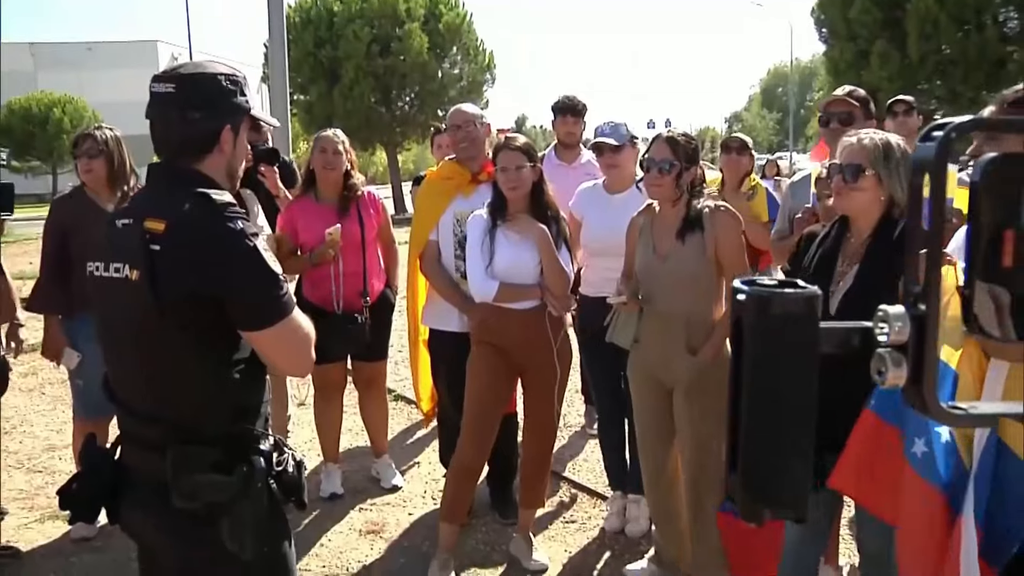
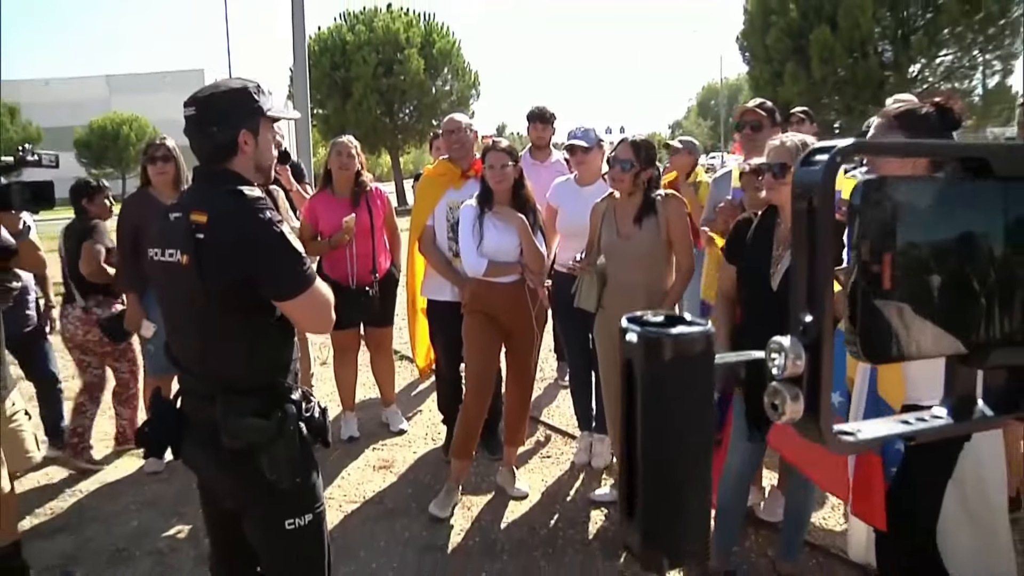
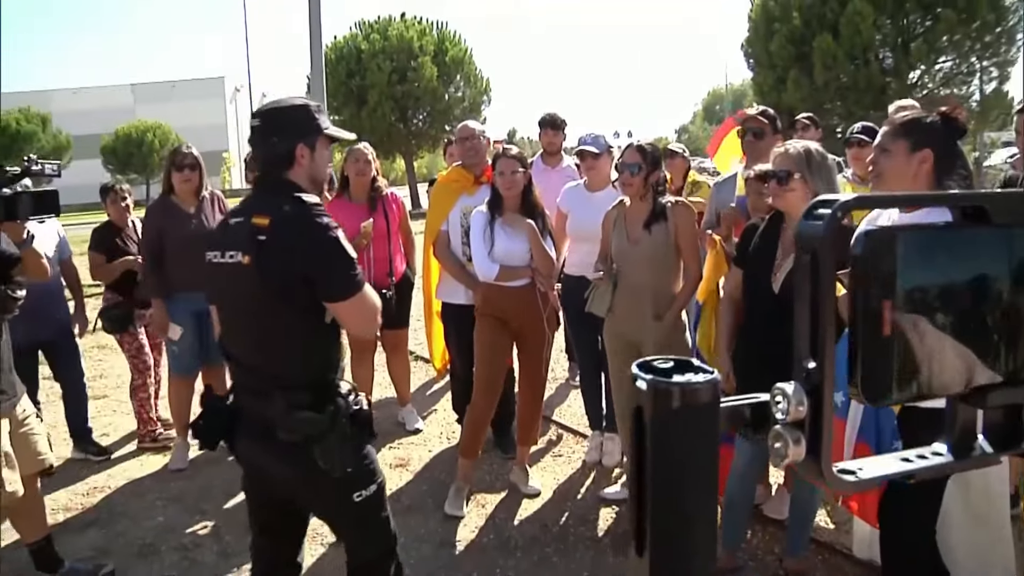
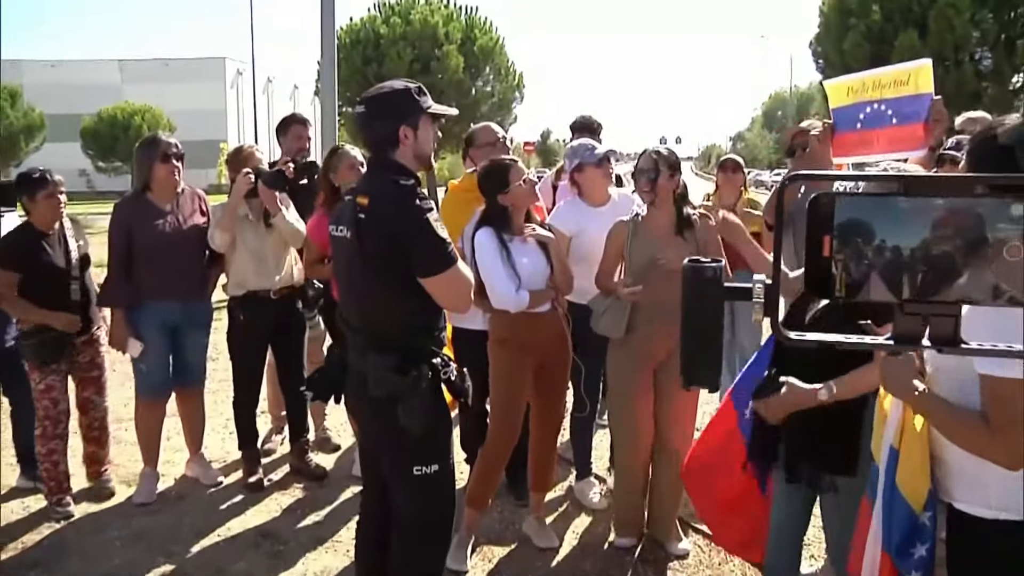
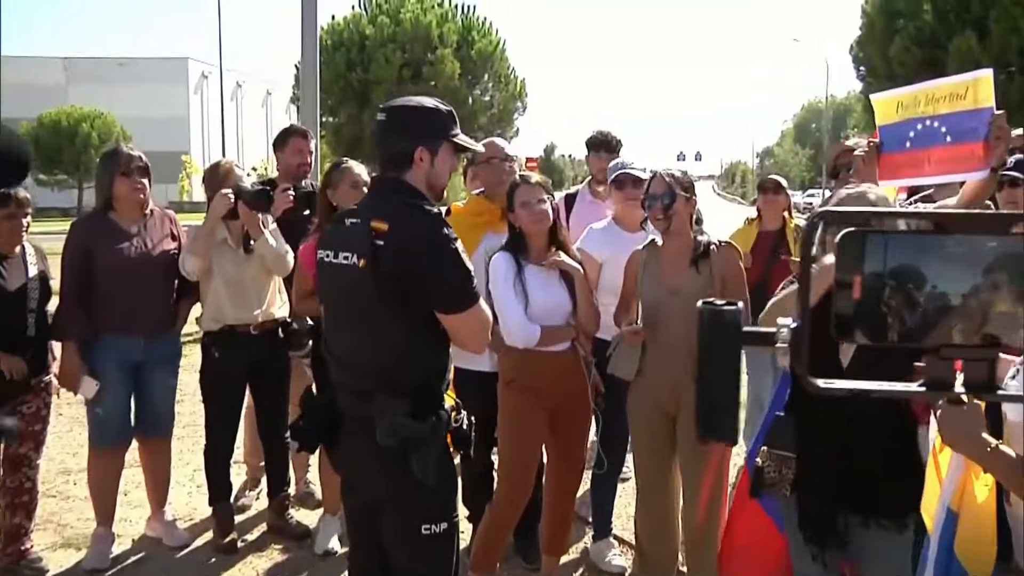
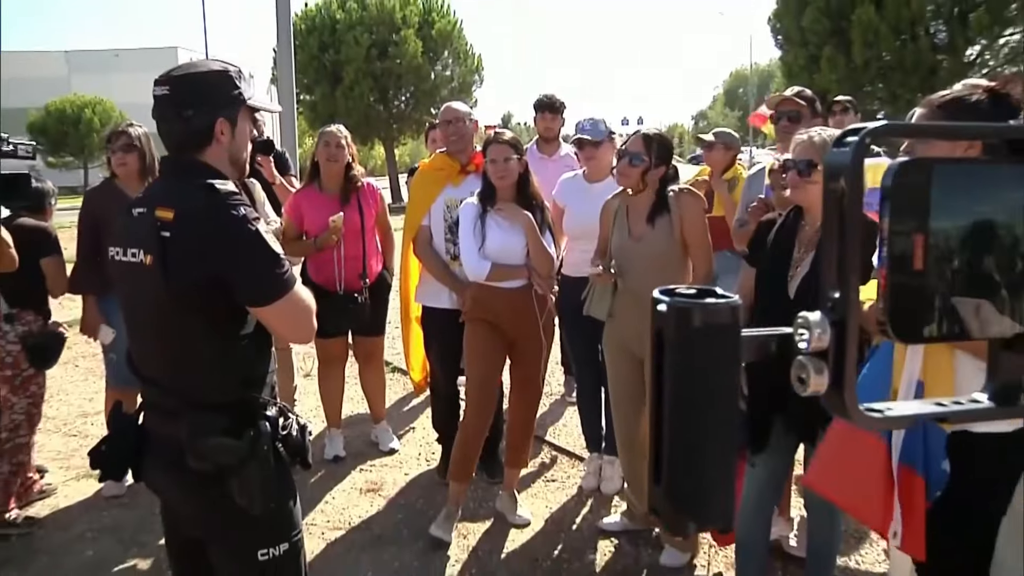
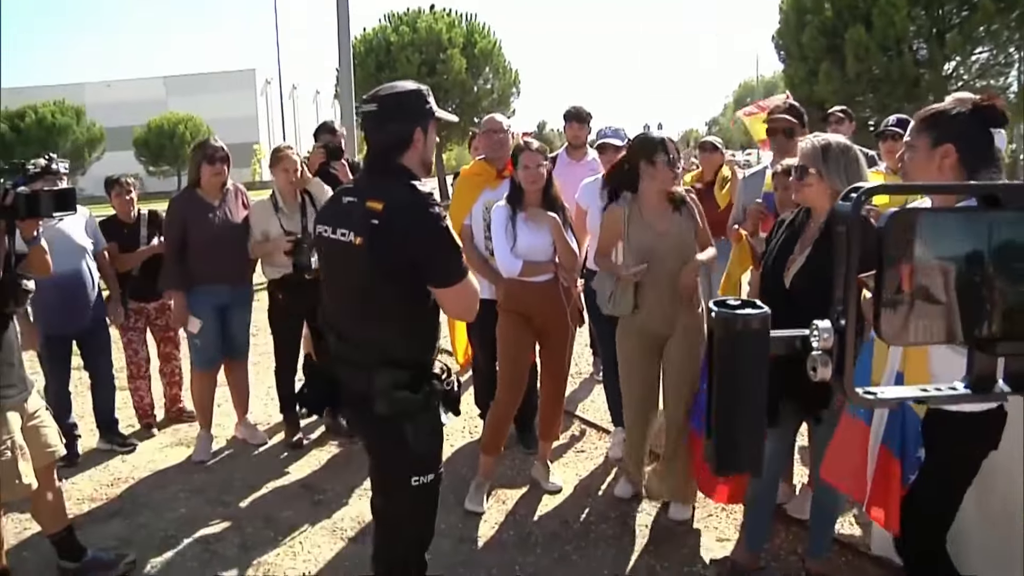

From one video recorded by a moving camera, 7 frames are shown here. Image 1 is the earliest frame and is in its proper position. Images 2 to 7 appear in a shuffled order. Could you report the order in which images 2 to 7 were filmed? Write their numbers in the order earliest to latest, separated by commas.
6, 2, 3, 7, 4, 5
